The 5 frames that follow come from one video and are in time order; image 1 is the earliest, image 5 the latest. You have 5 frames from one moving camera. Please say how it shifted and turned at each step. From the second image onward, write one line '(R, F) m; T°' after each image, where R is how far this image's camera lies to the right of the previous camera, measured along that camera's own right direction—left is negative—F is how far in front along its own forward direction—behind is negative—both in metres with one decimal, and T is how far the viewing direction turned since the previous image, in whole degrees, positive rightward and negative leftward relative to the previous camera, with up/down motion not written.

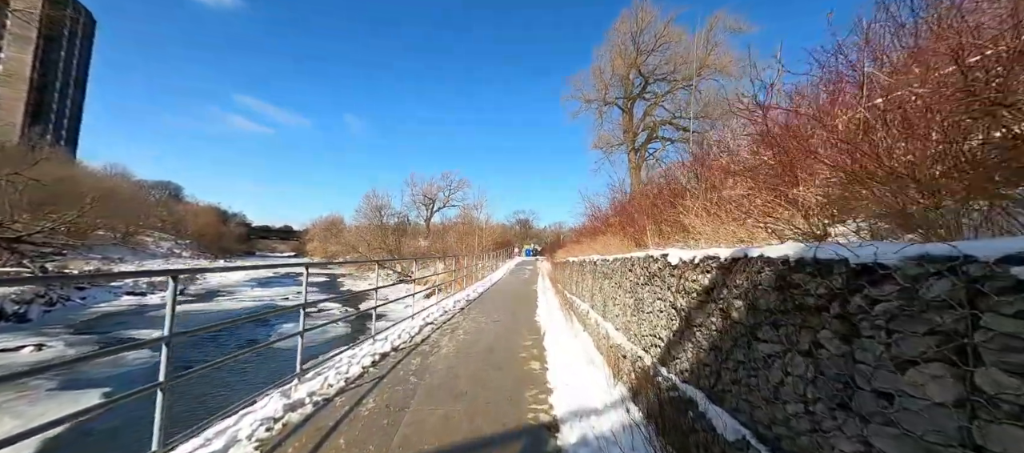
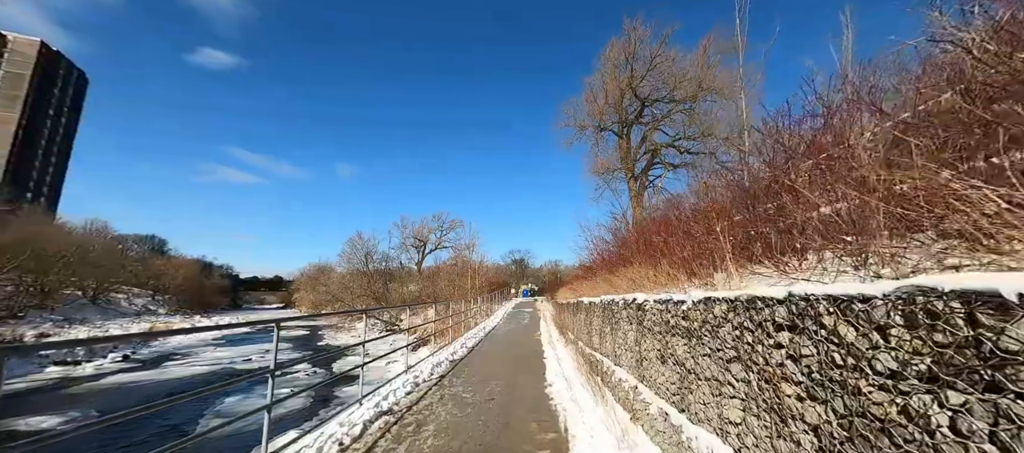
(0.0, +1.6) m; +1°
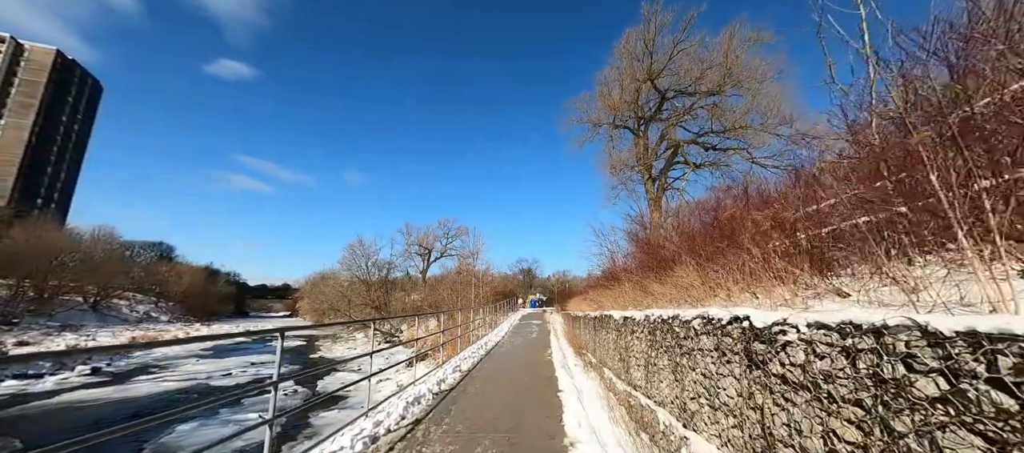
(0.0, +1.3) m; -1°
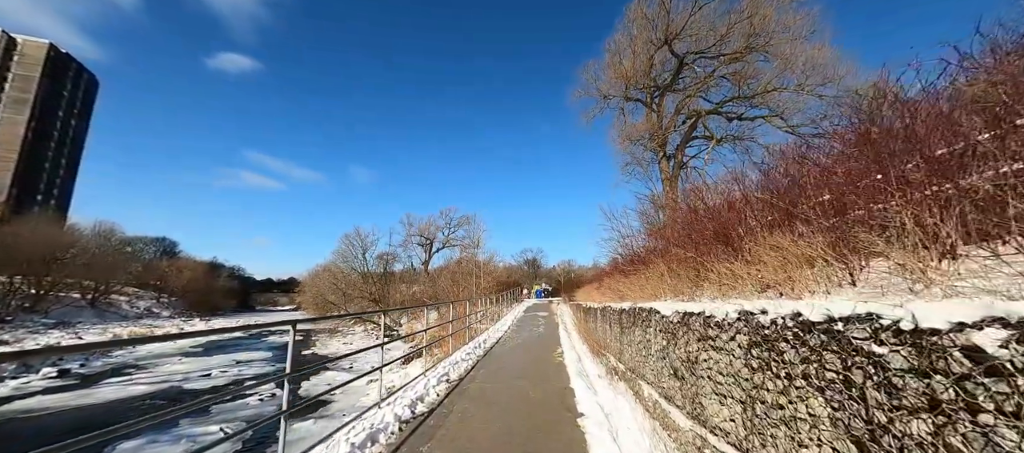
(0.0, +1.2) m; -1°
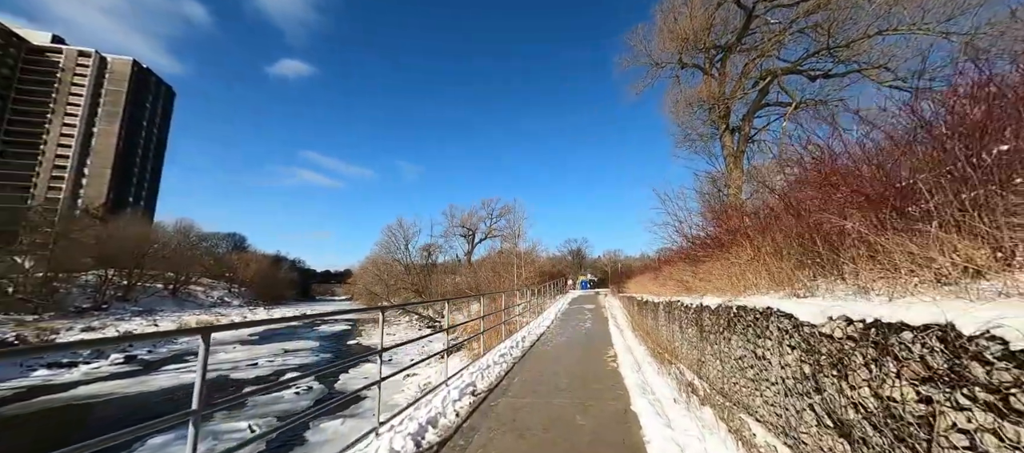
(0.0, +0.9) m; -7°
